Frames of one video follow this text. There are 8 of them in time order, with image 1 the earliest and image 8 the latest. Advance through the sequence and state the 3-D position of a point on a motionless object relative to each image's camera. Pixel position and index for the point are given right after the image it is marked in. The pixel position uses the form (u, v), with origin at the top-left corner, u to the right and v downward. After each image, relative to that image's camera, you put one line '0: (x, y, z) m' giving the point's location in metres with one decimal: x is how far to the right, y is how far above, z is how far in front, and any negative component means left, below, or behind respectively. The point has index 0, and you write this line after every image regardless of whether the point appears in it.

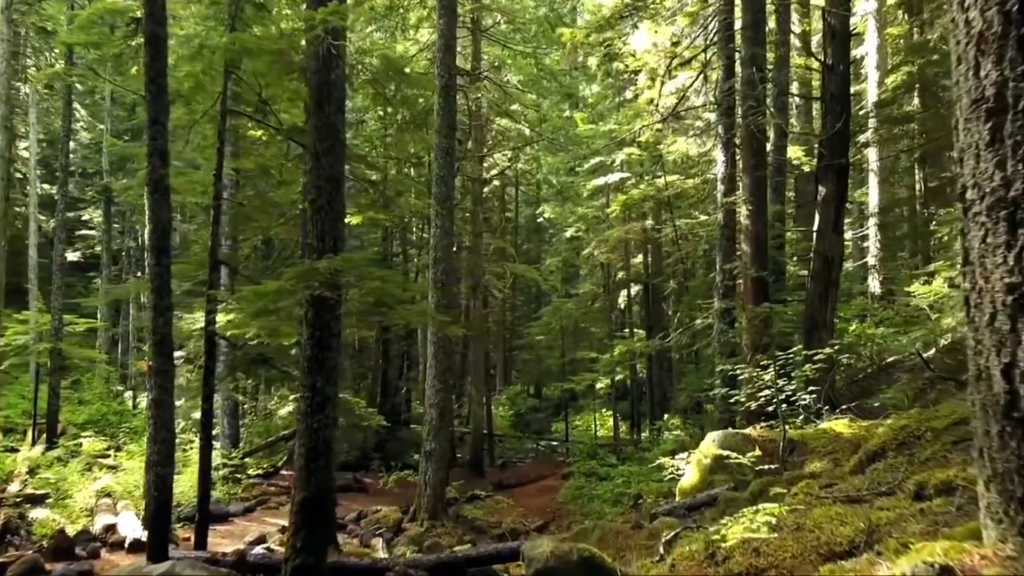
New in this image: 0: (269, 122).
0: (-3.2, +2.2, +10.0) m
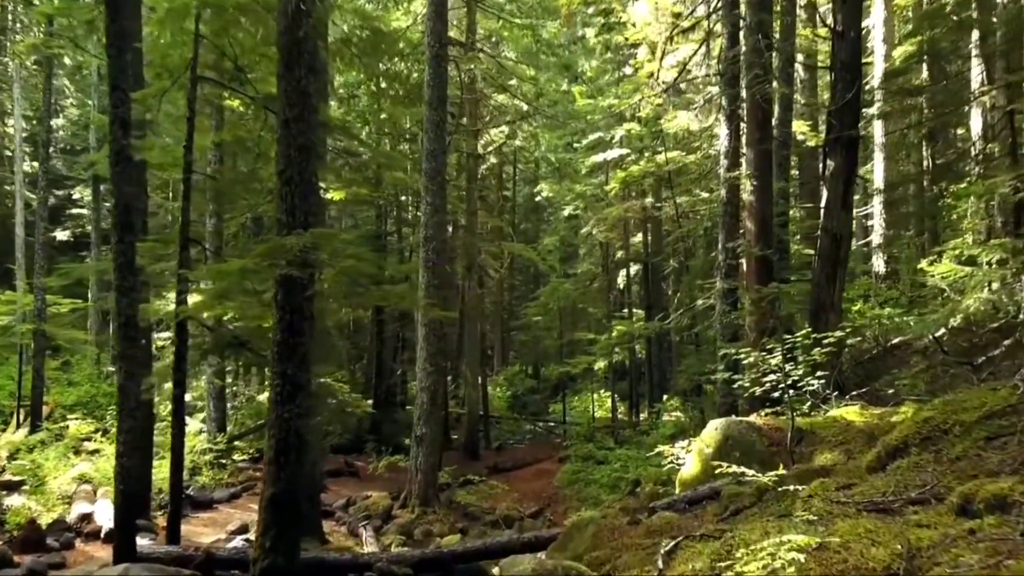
0: (-3.3, +2.4, +9.4) m
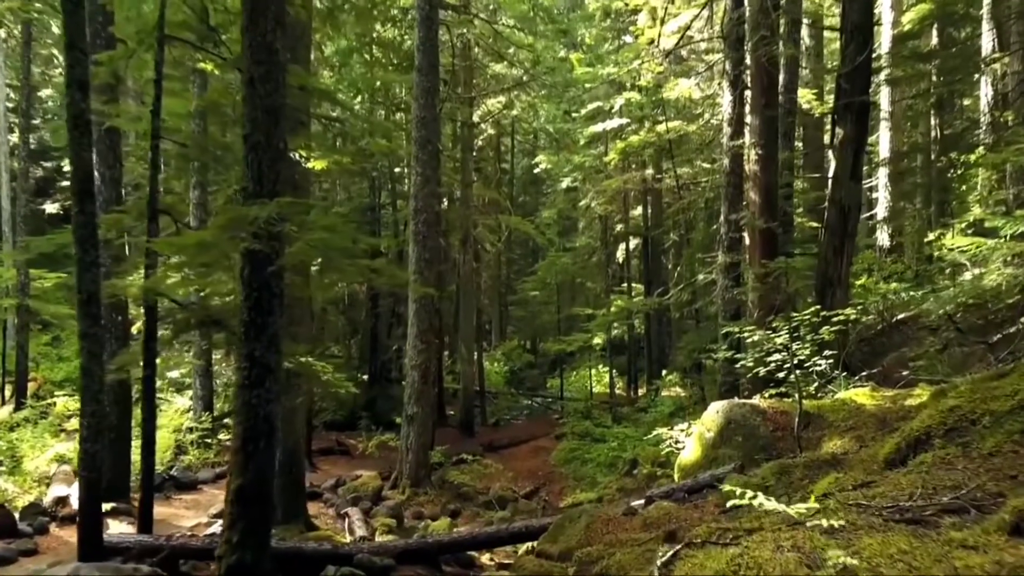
0: (-3.4, +2.7, +8.9) m
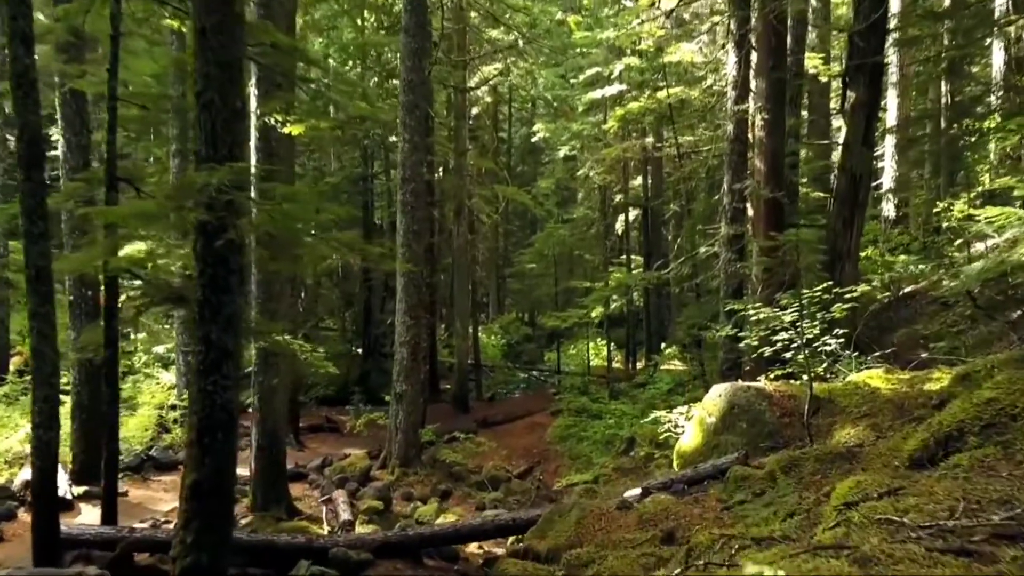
0: (-3.5, +3.0, +8.2) m
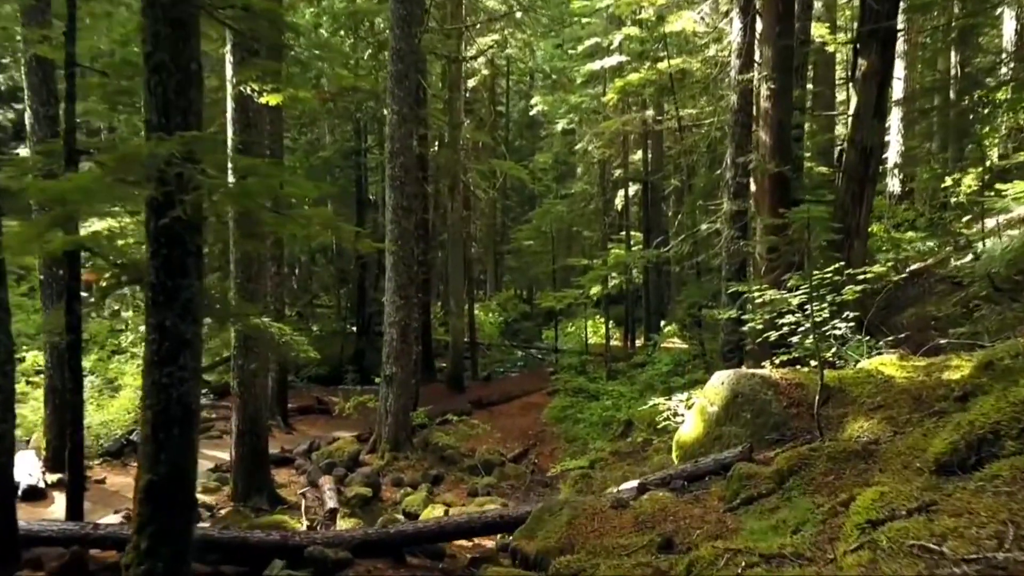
0: (-3.6, +3.2, +7.6) m
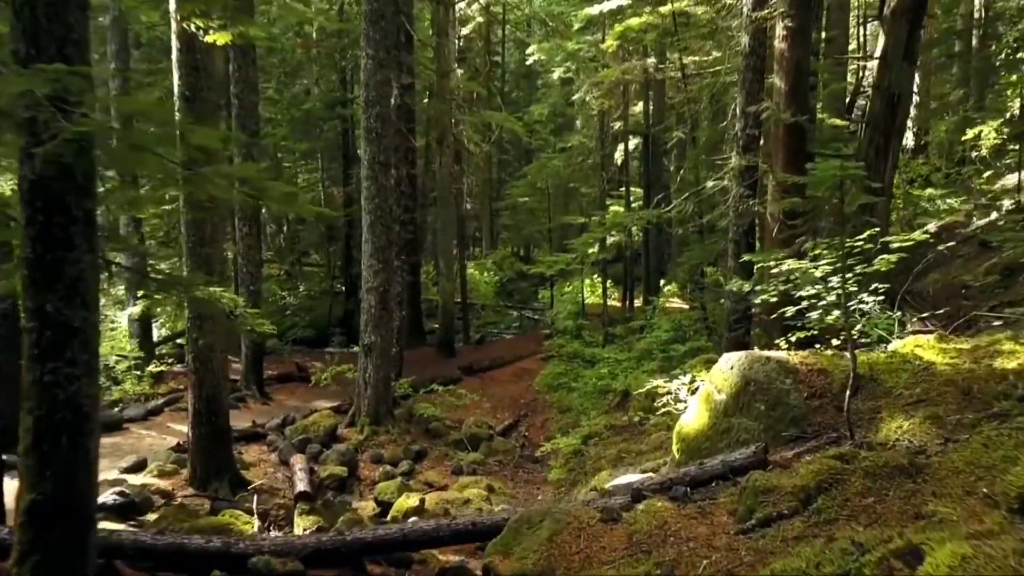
0: (-3.8, +3.5, +6.5) m
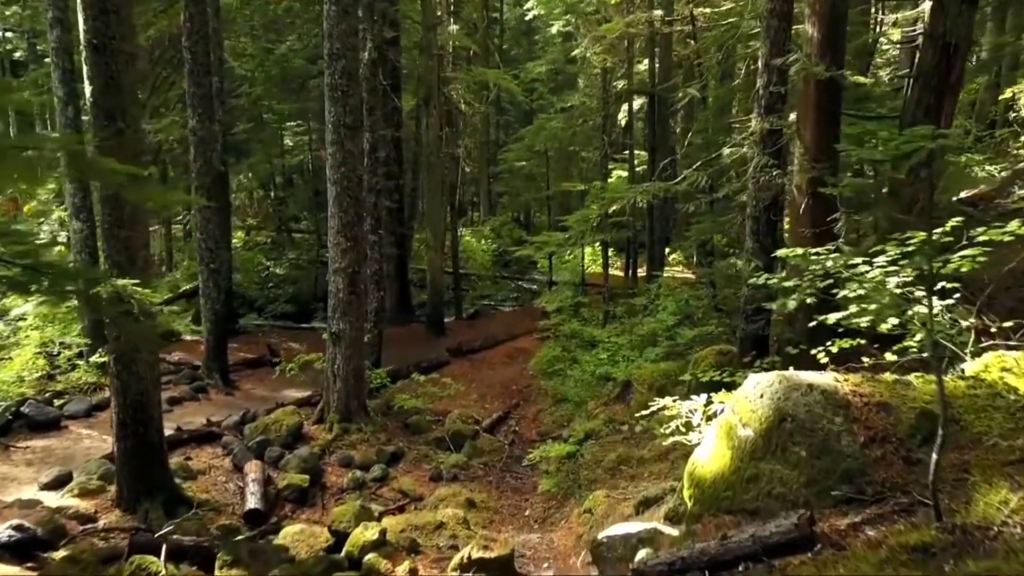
0: (-4.0, +3.5, +5.0) m
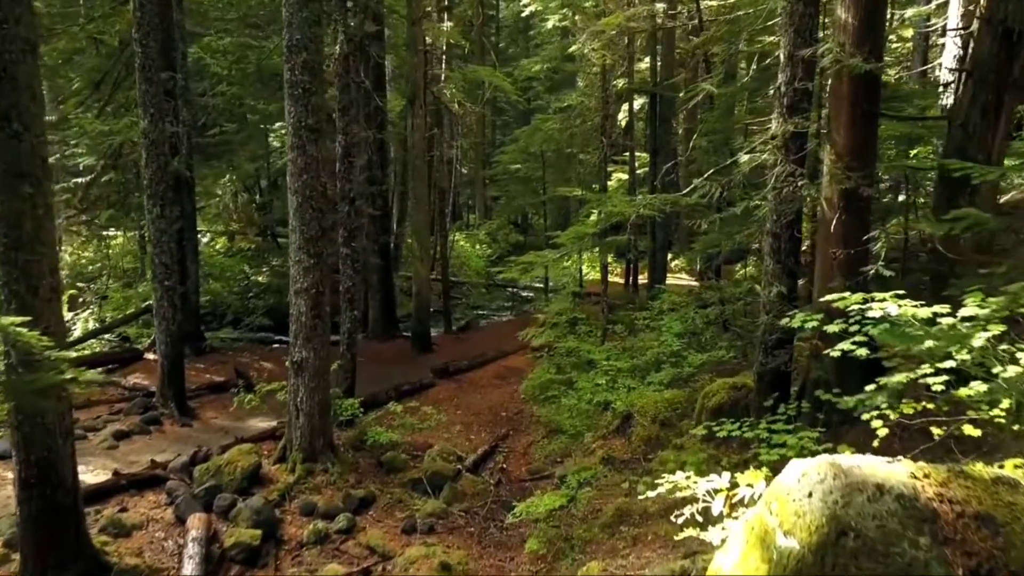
0: (-4.1, +3.2, +3.9) m
